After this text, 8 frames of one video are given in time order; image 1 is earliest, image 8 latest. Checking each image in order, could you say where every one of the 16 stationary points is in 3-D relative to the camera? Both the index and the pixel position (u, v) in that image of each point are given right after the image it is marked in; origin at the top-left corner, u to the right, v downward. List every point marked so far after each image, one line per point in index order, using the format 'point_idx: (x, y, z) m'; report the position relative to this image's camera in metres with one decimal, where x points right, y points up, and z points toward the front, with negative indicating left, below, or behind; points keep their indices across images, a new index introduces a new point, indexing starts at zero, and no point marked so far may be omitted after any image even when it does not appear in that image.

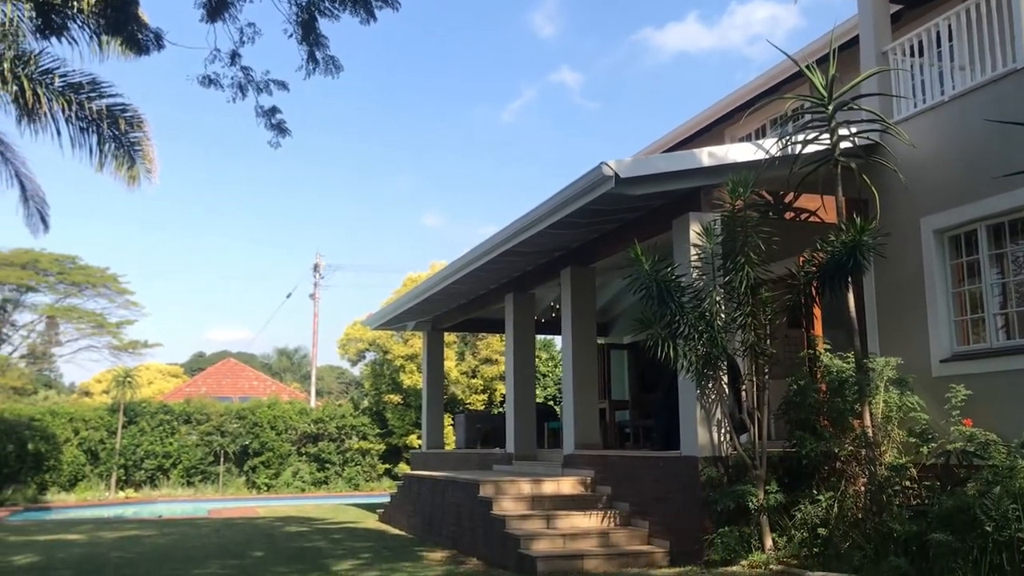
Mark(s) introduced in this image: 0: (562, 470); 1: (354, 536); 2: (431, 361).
0: (+0.5, -1.7, +9.3) m
1: (-1.7, -2.6, +10.3) m
2: (-1.2, -1.1, +14.8) m
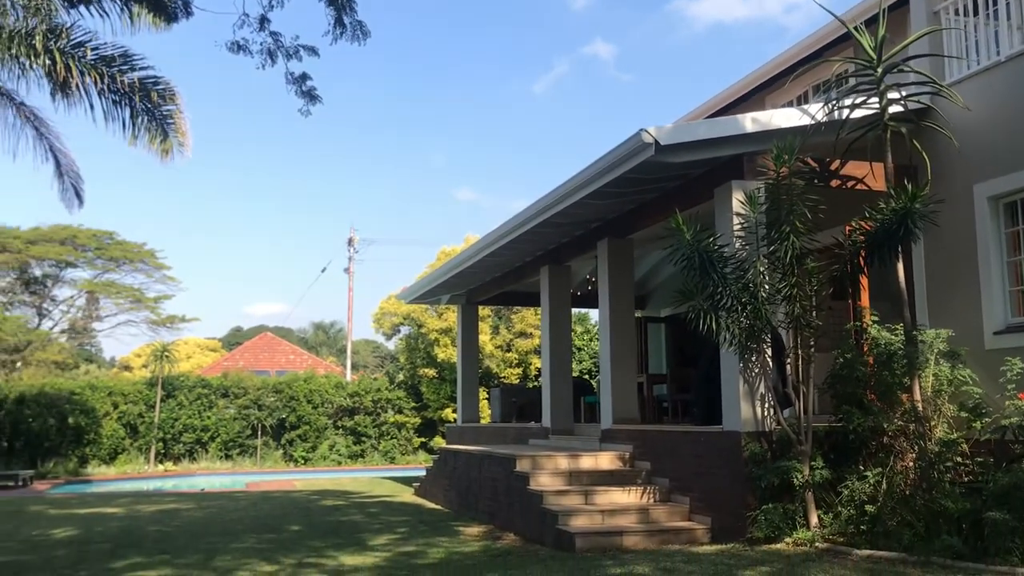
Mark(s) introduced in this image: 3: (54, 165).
0: (+0.8, -1.5, +9.2) m
1: (-1.3, -2.3, +10.3) m
2: (-0.7, -0.7, +14.7) m
3: (-5.8, +1.6, +12.5) m
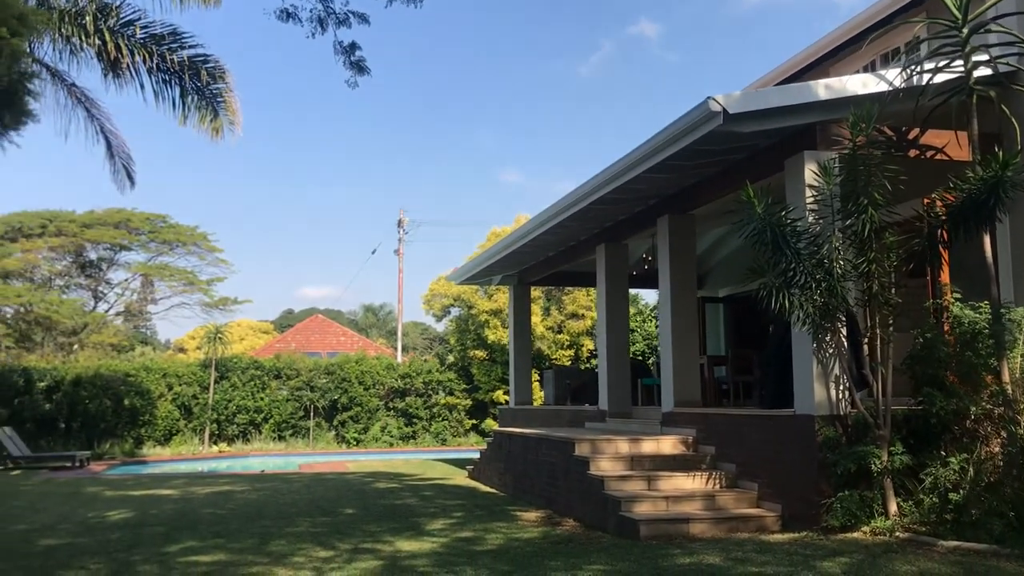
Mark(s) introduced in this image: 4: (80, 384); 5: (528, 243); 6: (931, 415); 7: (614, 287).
0: (+1.3, -1.3, +8.9) m
1: (-0.7, -2.1, +10.1) m
2: (+0.1, -0.4, +14.5) m
3: (-5.2, +1.8, +12.5) m
4: (-8.2, -1.8, +18.5) m
5: (+0.2, +0.5, +12.0) m
6: (+2.7, -0.8, +6.4) m
7: (+1.1, 0.0, +10.5) m
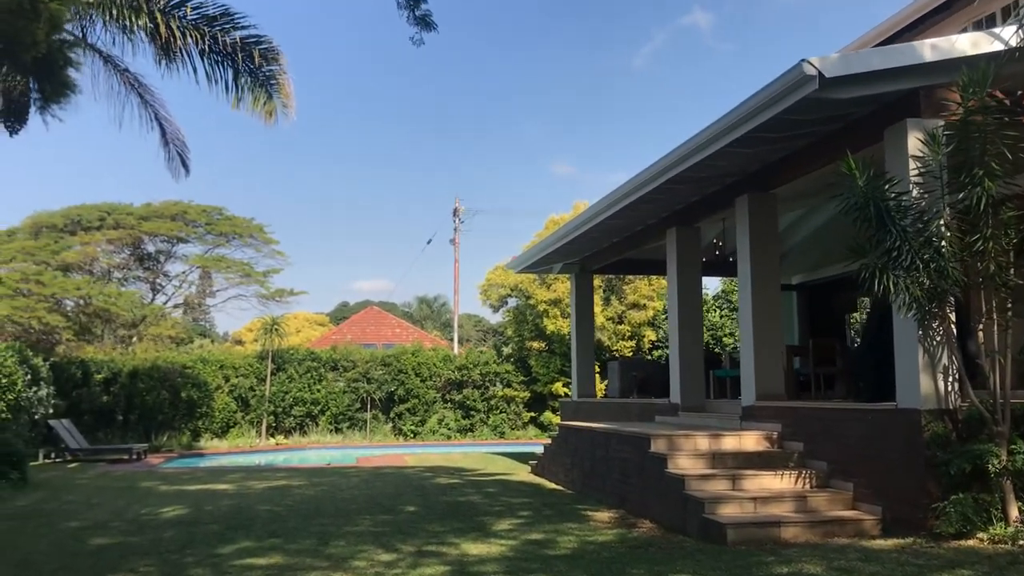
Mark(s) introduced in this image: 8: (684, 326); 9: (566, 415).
0: (+1.9, -1.1, +8.3) m
1: (0.0, -2.0, +9.6) m
2: (+1.0, -0.2, +13.9) m
3: (-4.4, +1.9, +12.2) m
4: (-7.0, -1.6, +18.4) m
5: (+0.9, +0.7, +11.4) m
6: (+3.2, -0.7, +5.8) m
7: (+1.8, +0.1, +10.0) m
8: (+1.8, -0.4, +9.9) m
9: (+0.8, -1.8, +13.9) m
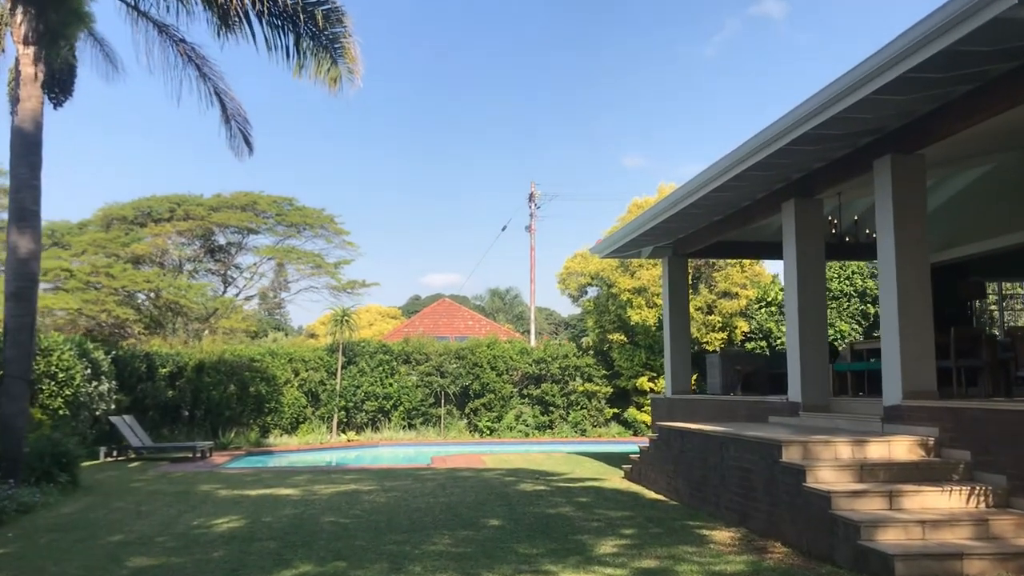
0: (+2.7, -1.0, +7.0) m
1: (+0.8, -1.8, +8.5) m
2: (+2.1, -0.1, +12.7) m
3: (-3.4, +2.1, +11.3) m
4: (-5.6, -1.5, +17.7) m
5: (+1.9, +0.9, +10.2) m
6: (+3.7, -0.6, +4.4) m
7: (+2.6, +0.3, +8.7) m
8: (+2.6, -0.2, +8.6) m
9: (+1.9, -1.6, +12.7) m
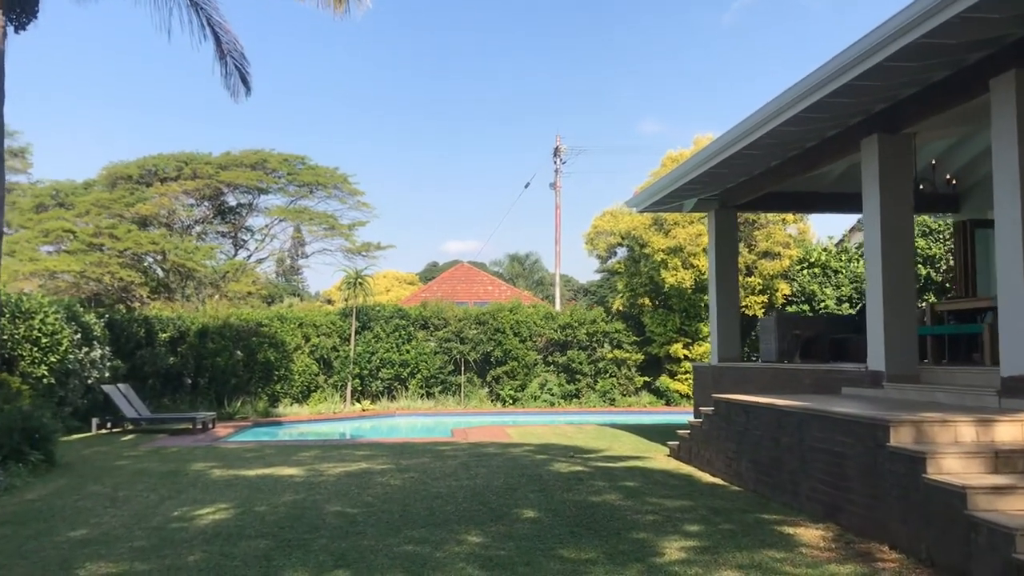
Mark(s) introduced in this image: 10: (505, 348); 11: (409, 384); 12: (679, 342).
0: (+2.9, -0.7, +5.8) m
1: (+1.1, -1.5, +7.3) m
2: (+2.4, +0.5, +11.4) m
3: (-3.1, +2.5, +10.1) m
4: (-5.1, -0.8, +16.6) m
5: (+2.2, +1.3, +8.9) m
6: (+3.9, -0.3, +3.1) m
7: (+2.9, +0.7, +7.4) m
8: (+2.8, +0.2, +7.3) m
9: (+2.3, -1.1, +11.5) m
10: (-0.1, -1.2, +18.7) m
11: (-2.0, -1.8, +18.5) m
12: (+3.1, -1.0, +18.0) m
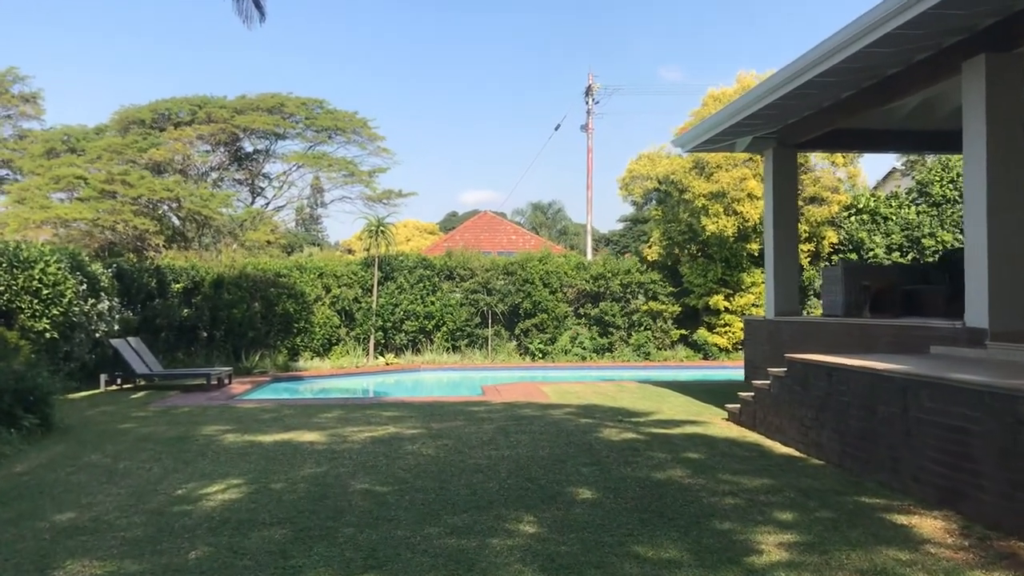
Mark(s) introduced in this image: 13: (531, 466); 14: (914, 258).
0: (+3.2, -0.4, +4.9) m
1: (+1.4, -1.1, +6.4) m
2: (+2.8, +1.0, +10.4) m
3: (-2.7, +3.0, +9.1) m
4: (-4.6, 0.0, +15.8) m
5: (+2.5, +1.7, +7.9) m
6: (+4.2, -0.2, +2.1) m
7: (+3.2, +1.0, +6.4) m
8: (+3.2, +0.5, +6.4) m
9: (+2.7, -0.5, +10.6) m
10: (+0.4, -0.2, +17.8) m
11: (-1.4, -0.9, +17.7) m
12: (+3.6, -0.1, +17.1) m
13: (+0.1, -1.1, +6.2) m
14: (+6.8, +0.5, +16.7) m
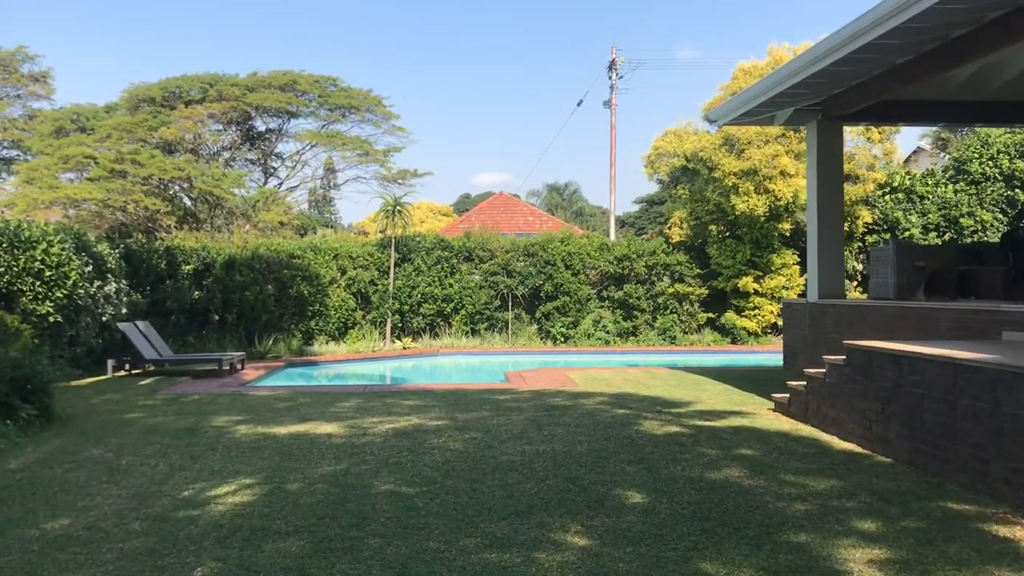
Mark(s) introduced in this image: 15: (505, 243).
0: (+3.4, -0.3, +4.3) m
1: (+1.6, -1.0, +5.9) m
2: (+3.1, +1.2, +9.8) m
3: (-2.5, +3.2, +8.5) m
4: (-4.3, +0.3, +15.3) m
5: (+2.8, +1.9, +7.3) m
6: (+4.3, -0.2, +1.5) m
7: (+3.4, +1.2, +5.8) m
8: (+3.4, +0.6, +5.8) m
9: (+2.9, -0.3, +10.0) m
10: (+0.8, +0.1, +17.3) m
11: (-1.1, -0.6, +17.2) m
12: (+3.9, +0.2, +16.5) m
13: (+0.3, -1.0, +5.7) m
14: (+7.2, +0.8, +16.0) m
15: (-0.1, +0.8, +17.3) m
